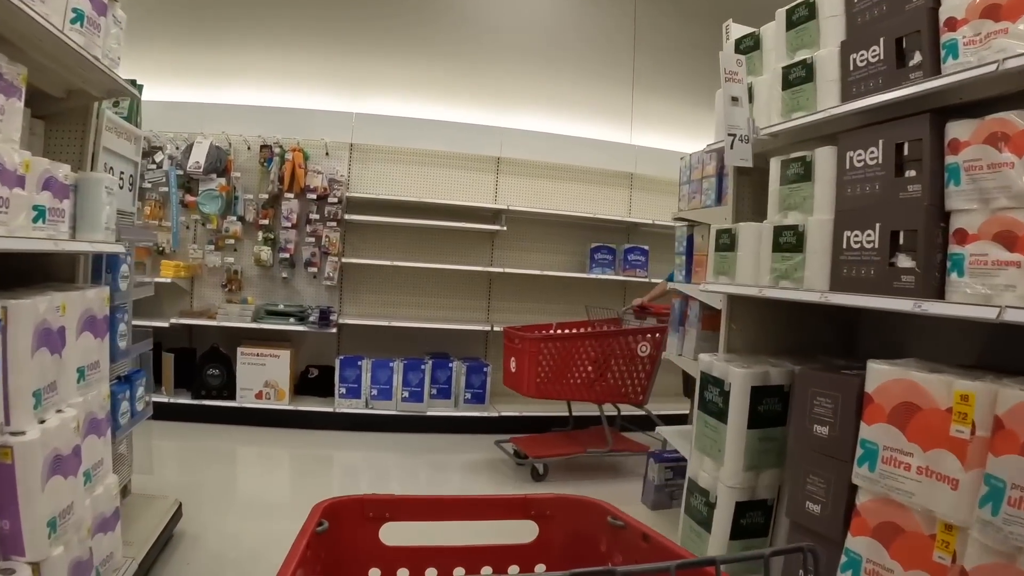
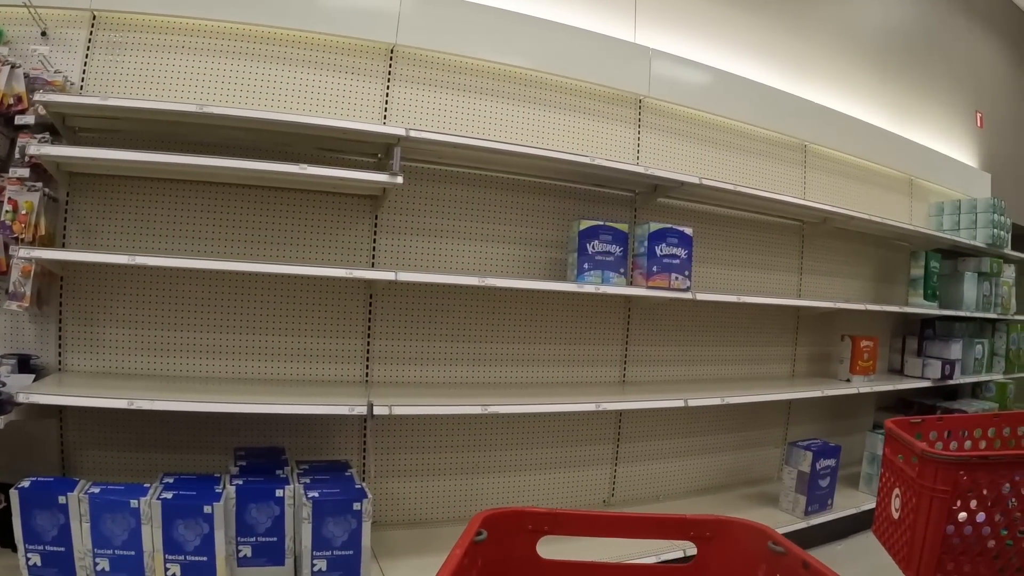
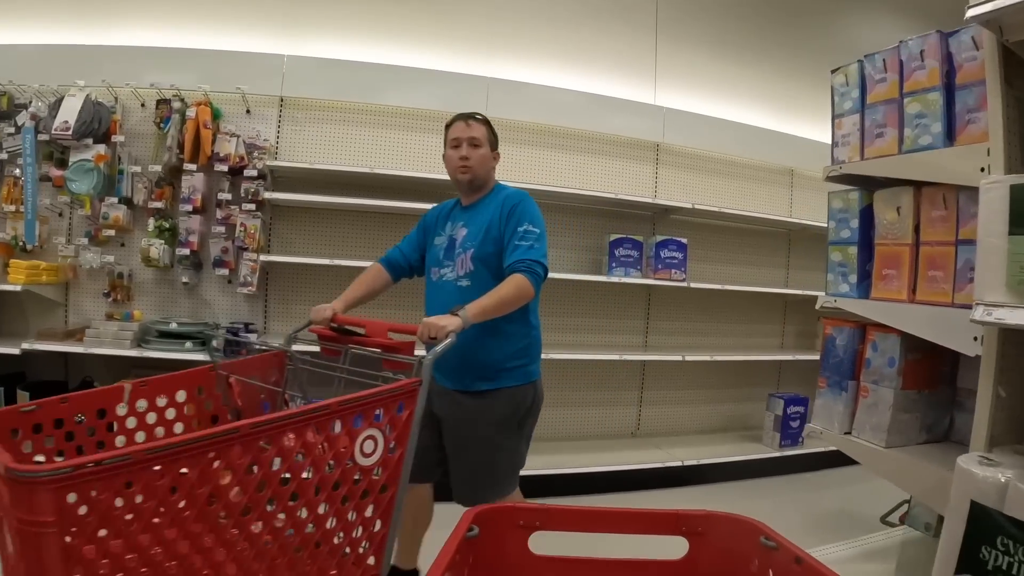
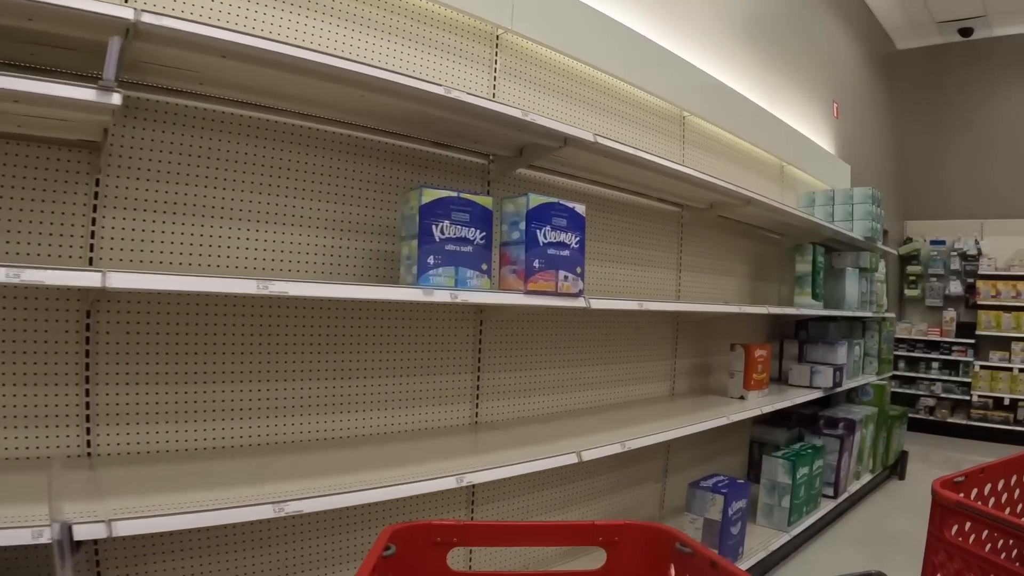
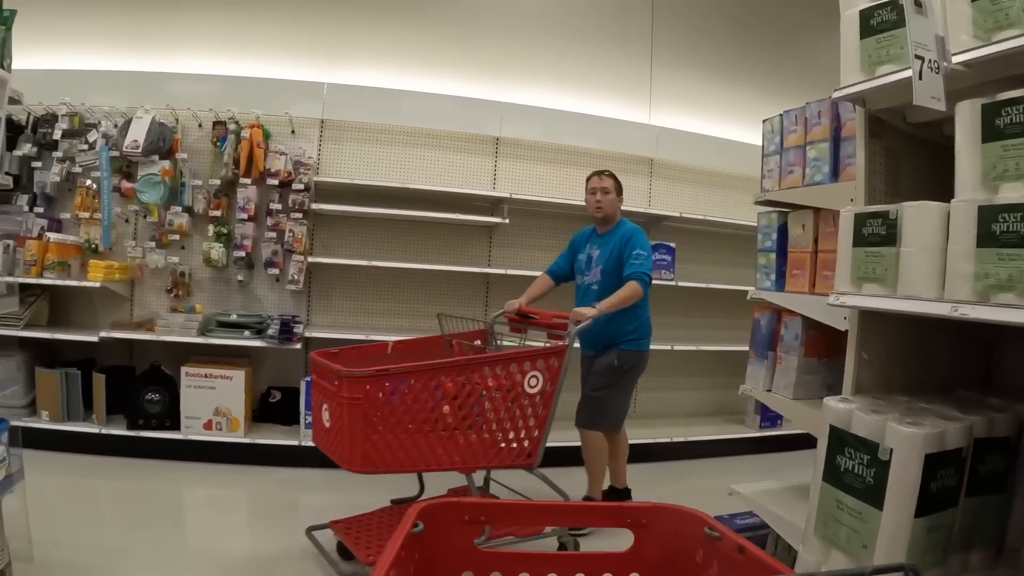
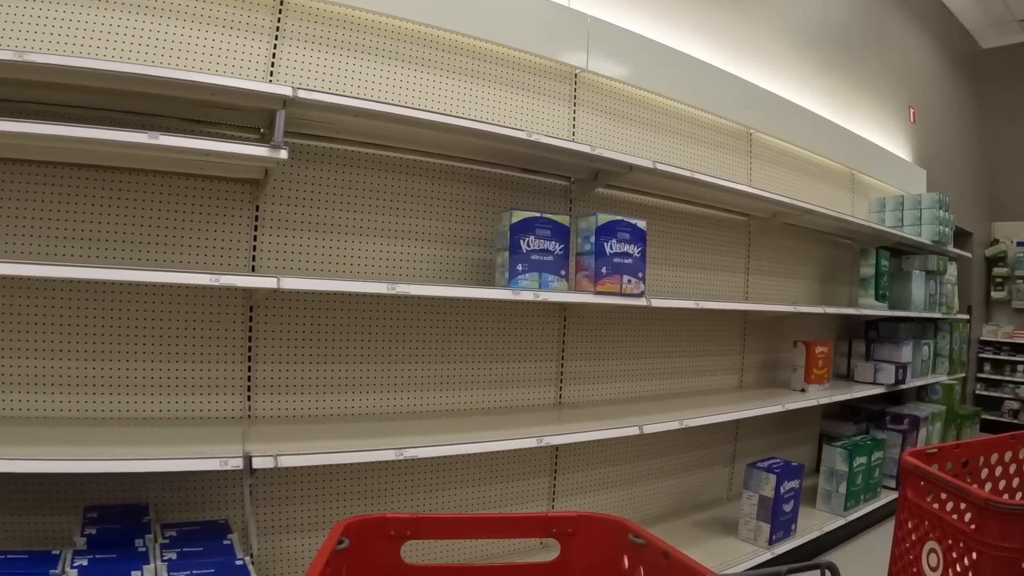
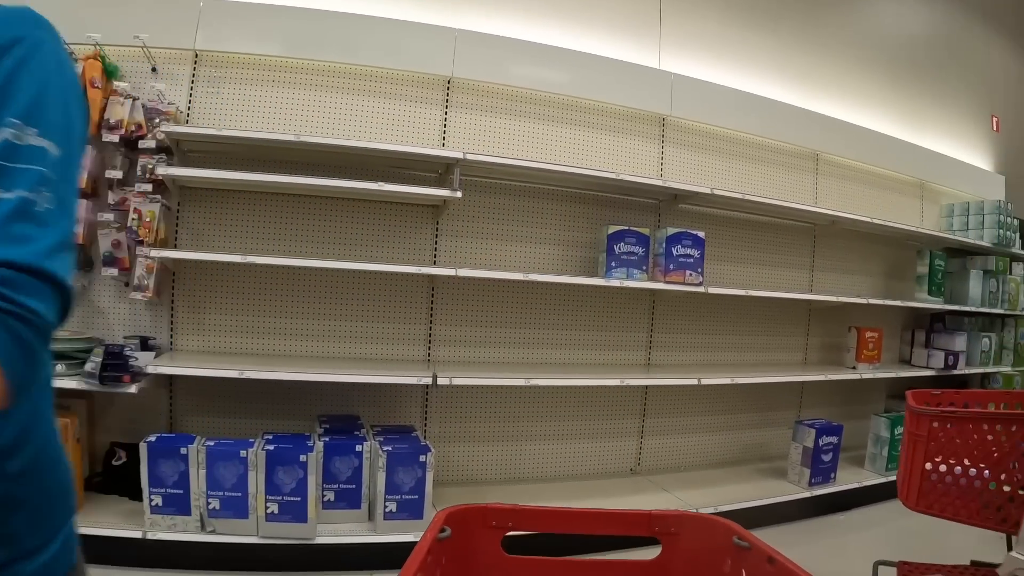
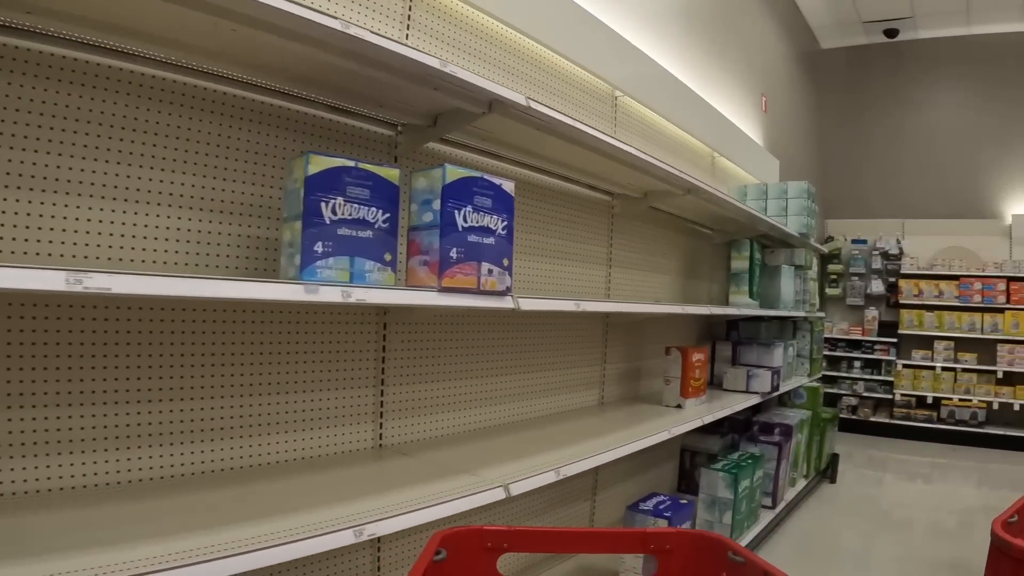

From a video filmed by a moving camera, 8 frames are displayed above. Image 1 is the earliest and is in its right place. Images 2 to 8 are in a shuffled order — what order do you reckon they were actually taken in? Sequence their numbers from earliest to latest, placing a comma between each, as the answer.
5, 3, 7, 2, 6, 4, 8
